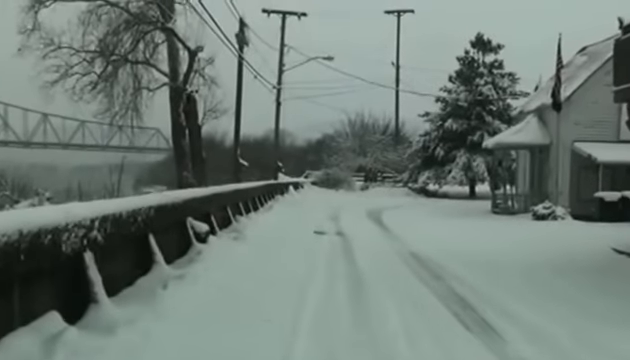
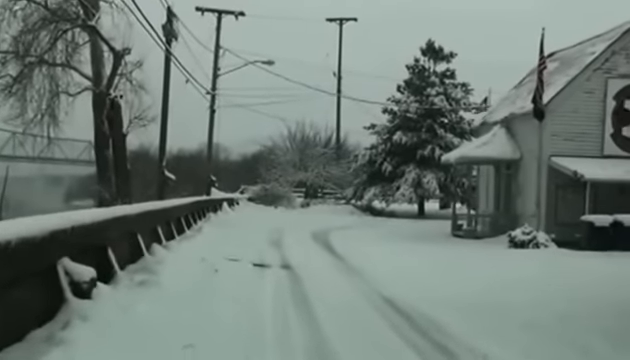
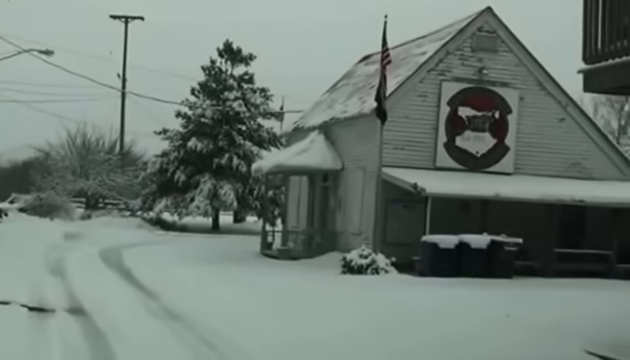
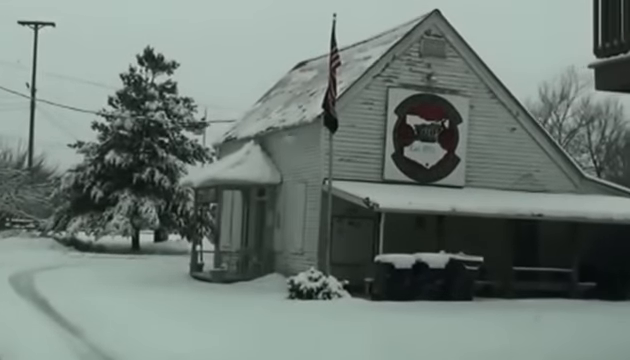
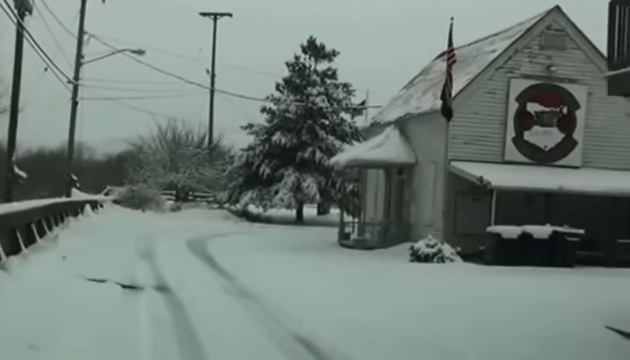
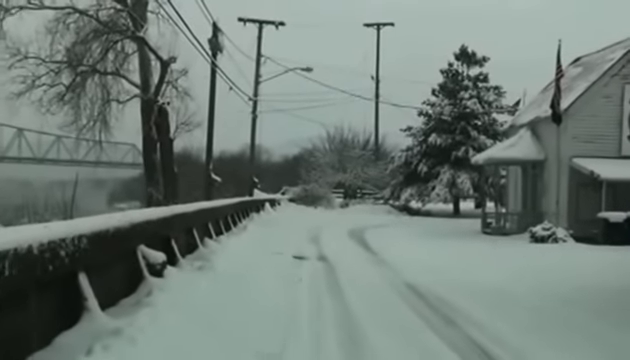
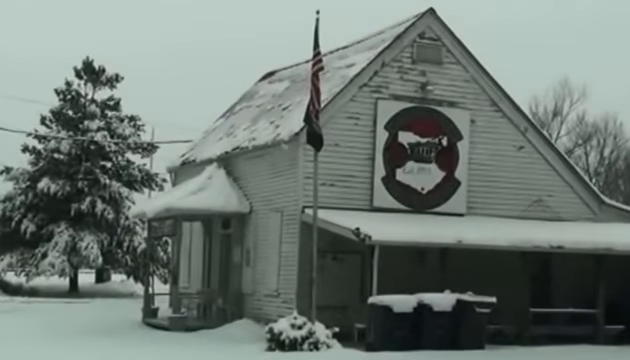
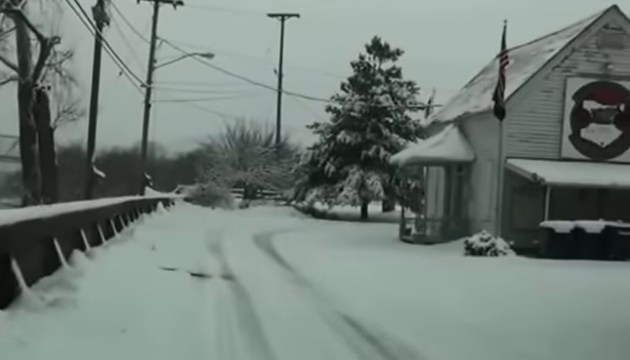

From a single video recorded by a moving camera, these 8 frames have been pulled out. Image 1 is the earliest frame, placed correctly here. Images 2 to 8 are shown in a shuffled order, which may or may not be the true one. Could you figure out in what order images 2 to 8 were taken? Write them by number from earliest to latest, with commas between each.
6, 2, 8, 5, 3, 4, 7
